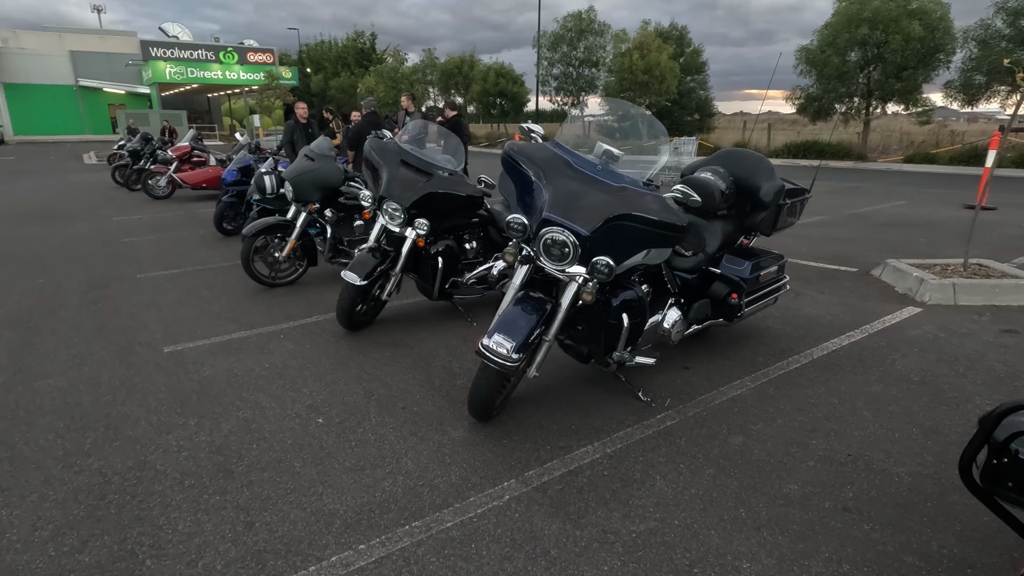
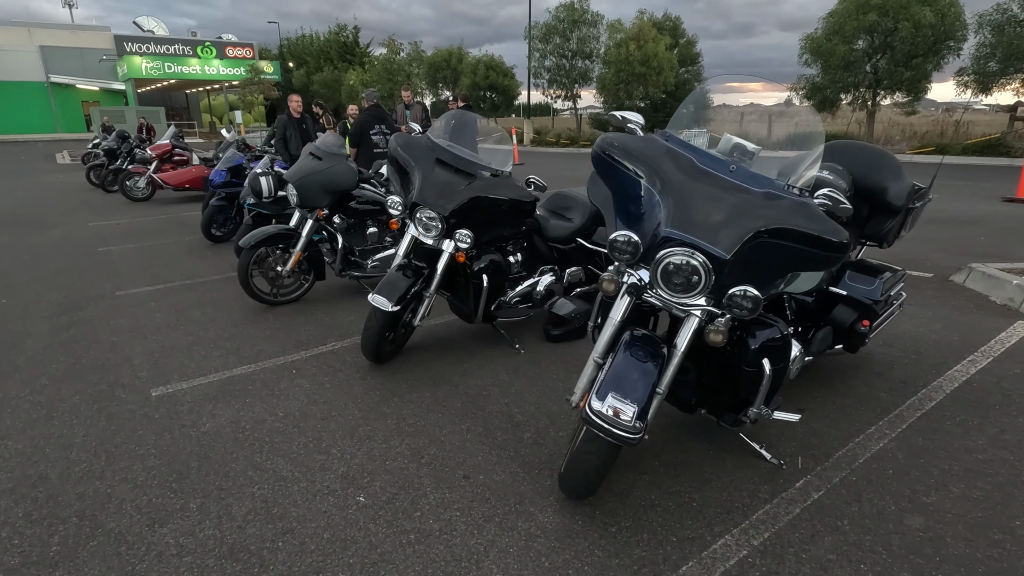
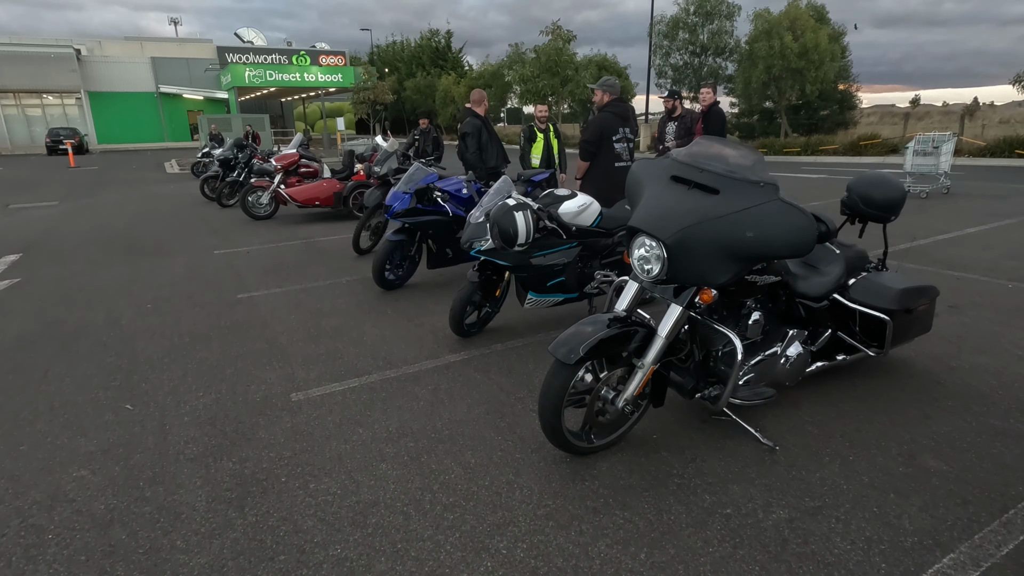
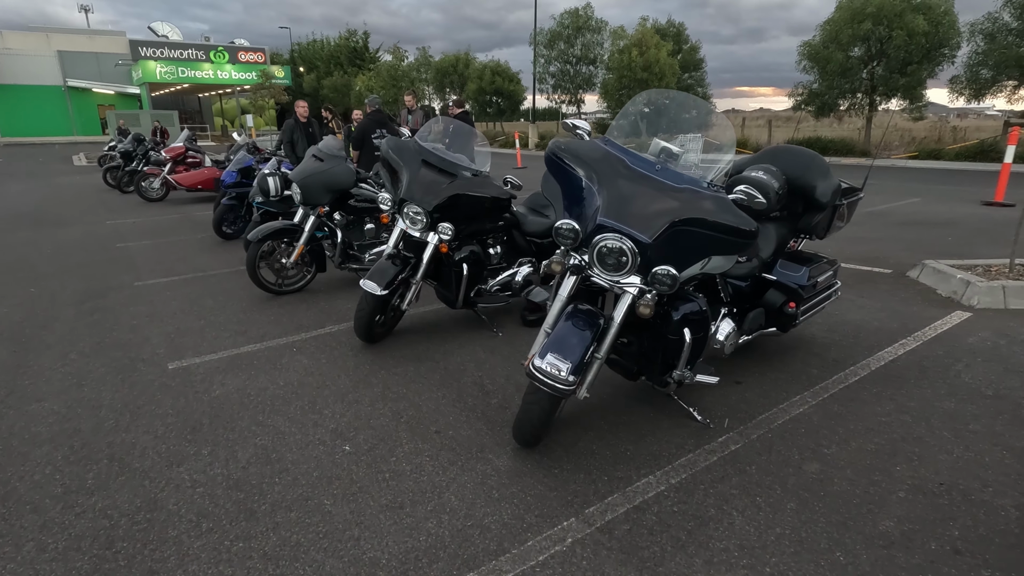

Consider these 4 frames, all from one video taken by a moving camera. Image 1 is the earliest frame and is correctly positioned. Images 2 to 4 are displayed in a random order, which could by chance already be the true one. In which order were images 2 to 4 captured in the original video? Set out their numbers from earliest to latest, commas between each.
4, 2, 3
